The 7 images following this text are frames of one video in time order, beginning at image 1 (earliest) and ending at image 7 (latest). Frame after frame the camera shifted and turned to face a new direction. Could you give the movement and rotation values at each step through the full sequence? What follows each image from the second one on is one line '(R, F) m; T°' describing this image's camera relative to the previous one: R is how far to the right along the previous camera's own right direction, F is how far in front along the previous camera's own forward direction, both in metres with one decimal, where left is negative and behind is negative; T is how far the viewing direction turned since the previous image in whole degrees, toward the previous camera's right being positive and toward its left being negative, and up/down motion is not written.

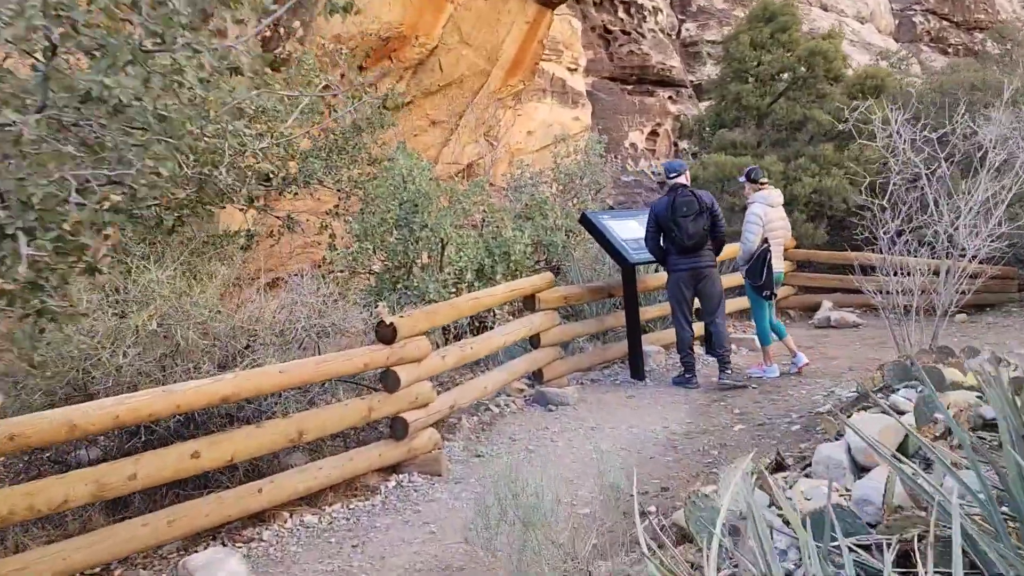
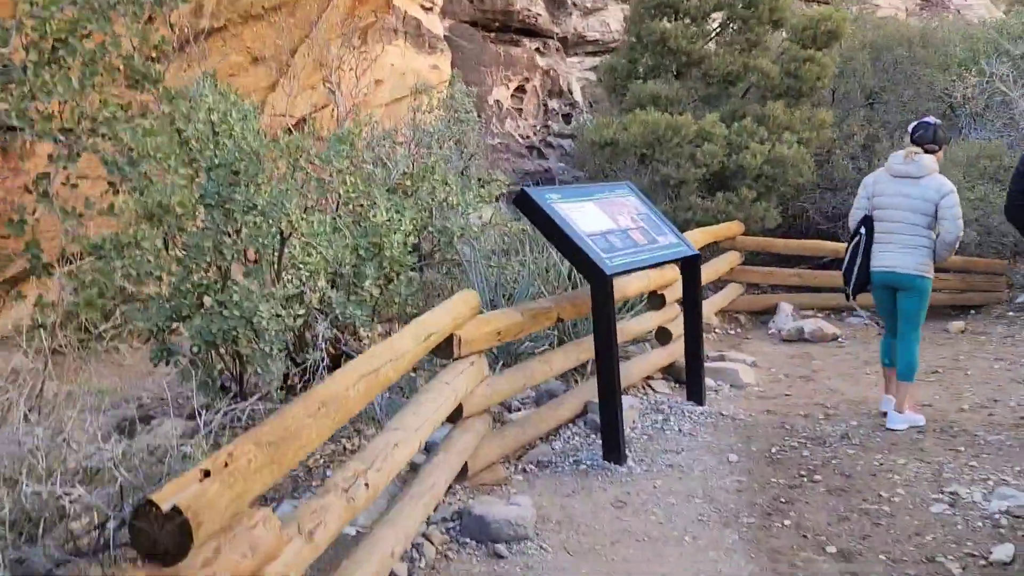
(-0.2, +2.0) m; +12°
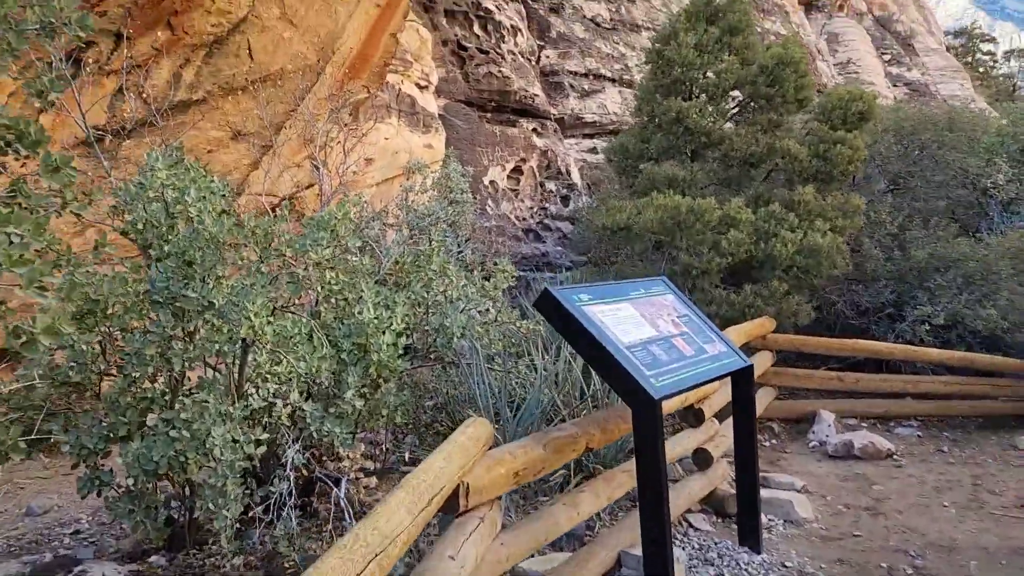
(-0.1, +0.6) m; +1°
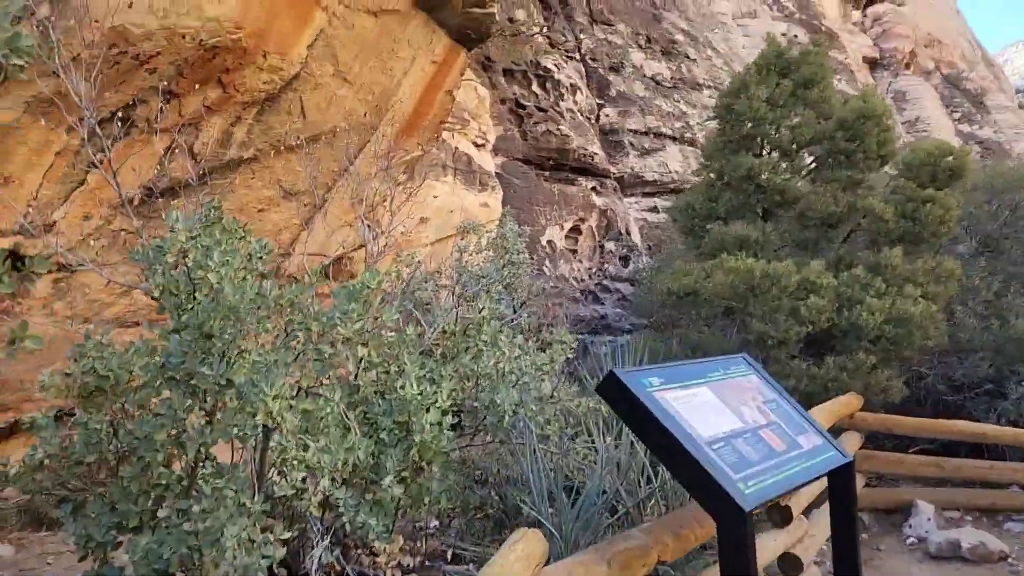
(0.0, +0.3) m; -4°
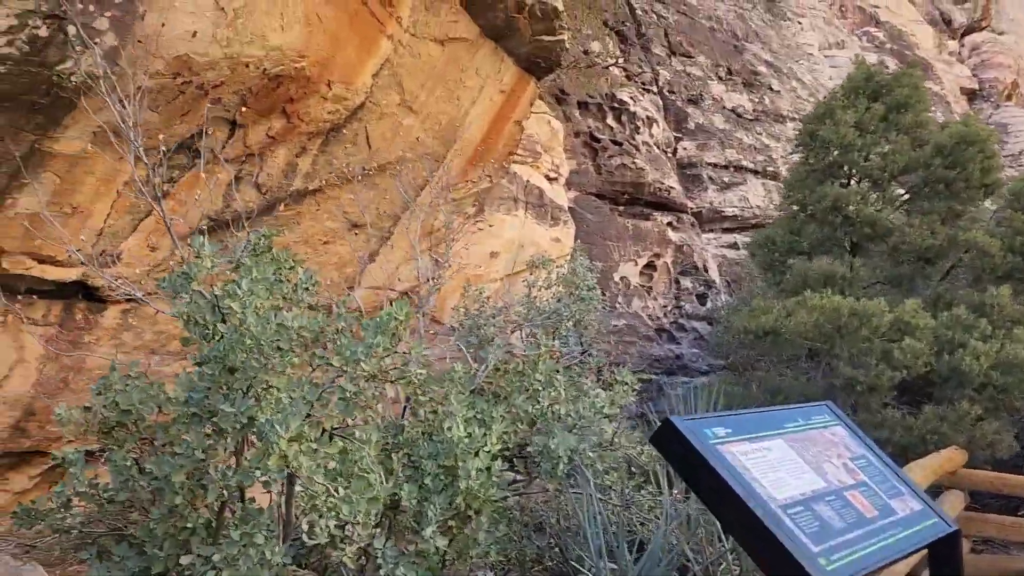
(+0.1, +0.2) m; -5°
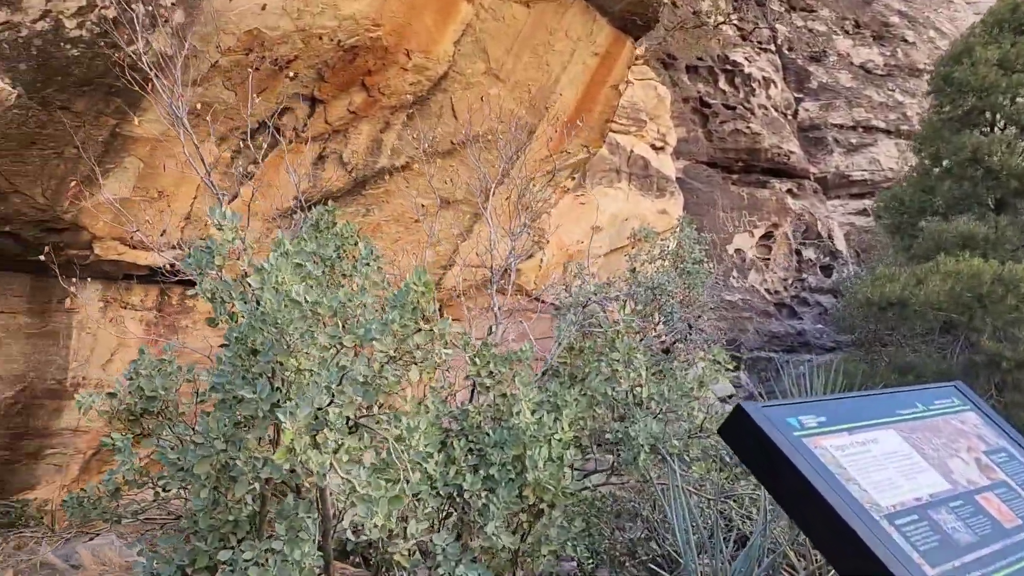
(+0.2, +0.3) m; -8°
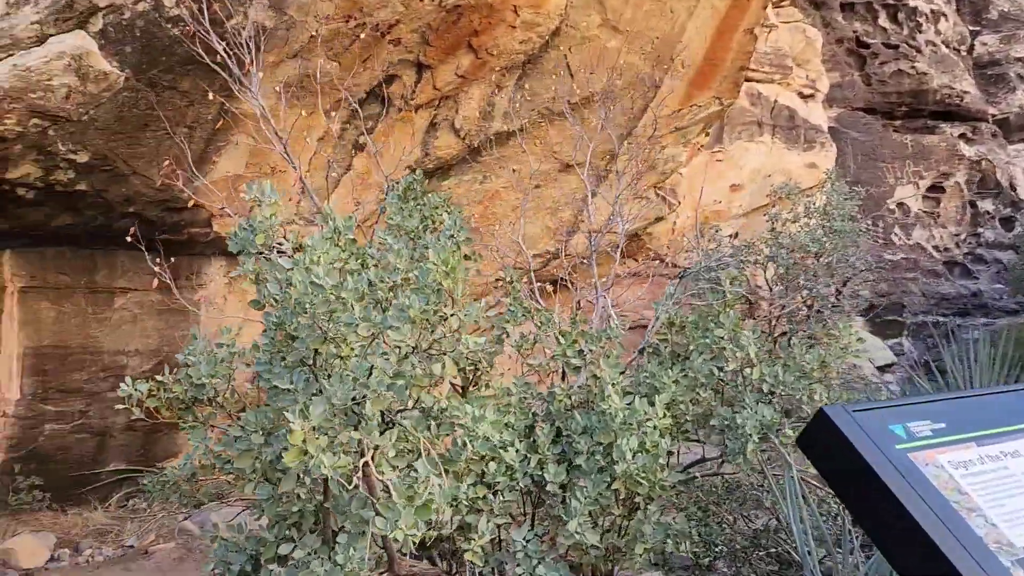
(+0.2, +0.3) m; -11°
